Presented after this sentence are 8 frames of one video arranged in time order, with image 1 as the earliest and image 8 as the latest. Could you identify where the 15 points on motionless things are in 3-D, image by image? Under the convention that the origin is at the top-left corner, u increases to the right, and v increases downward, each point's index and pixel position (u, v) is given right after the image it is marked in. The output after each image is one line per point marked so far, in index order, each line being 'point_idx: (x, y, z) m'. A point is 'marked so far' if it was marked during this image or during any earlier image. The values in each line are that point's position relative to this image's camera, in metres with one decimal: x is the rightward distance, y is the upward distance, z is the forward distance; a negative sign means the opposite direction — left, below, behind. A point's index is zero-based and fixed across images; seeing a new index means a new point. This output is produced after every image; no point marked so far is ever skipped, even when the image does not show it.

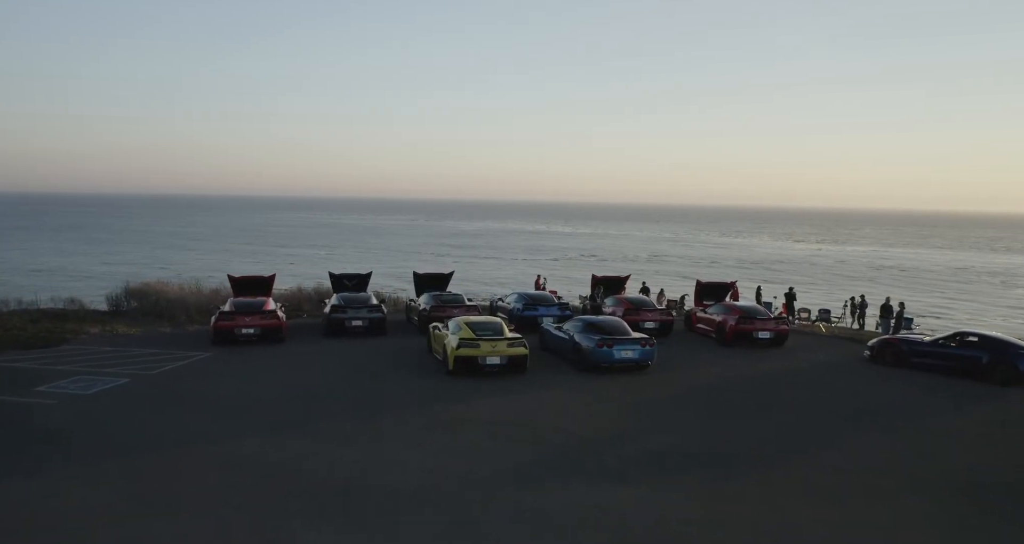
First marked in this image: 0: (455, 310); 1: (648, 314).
0: (-1.5, -1.0, +18.9) m
1: (+3.5, -1.1, +19.1) m
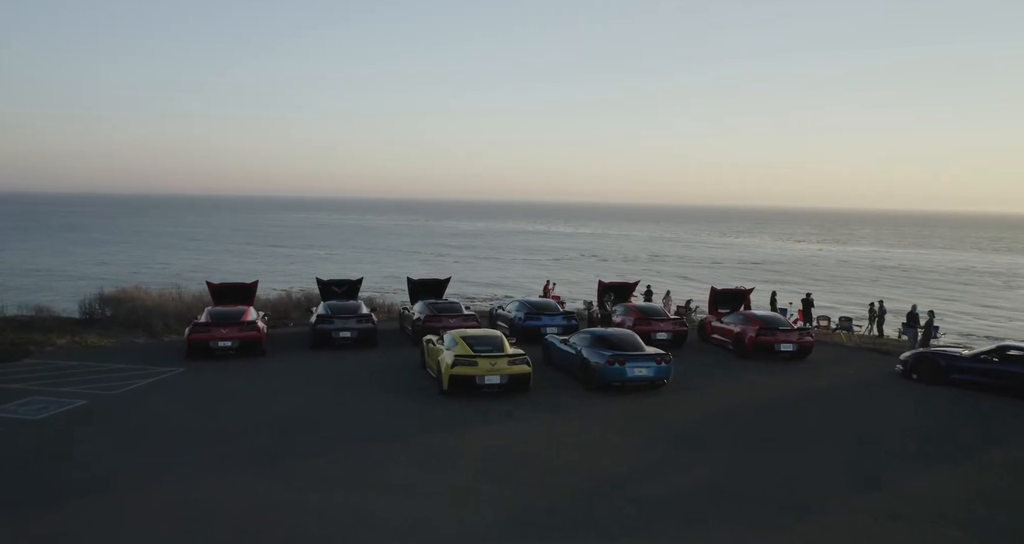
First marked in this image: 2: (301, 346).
0: (-1.5, -1.2, +17.5) m
1: (+3.6, -1.3, +17.7) m
2: (-5.0, -1.8, +17.6) m
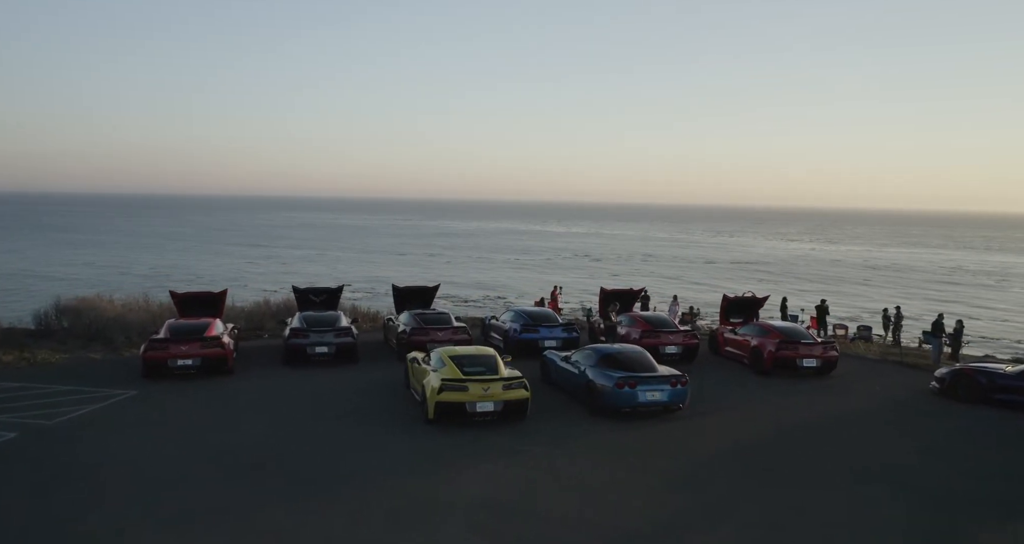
0: (-1.6, -1.3, +15.9) m
1: (+3.4, -1.4, +16.1) m
2: (-5.2, -2.0, +15.9) m
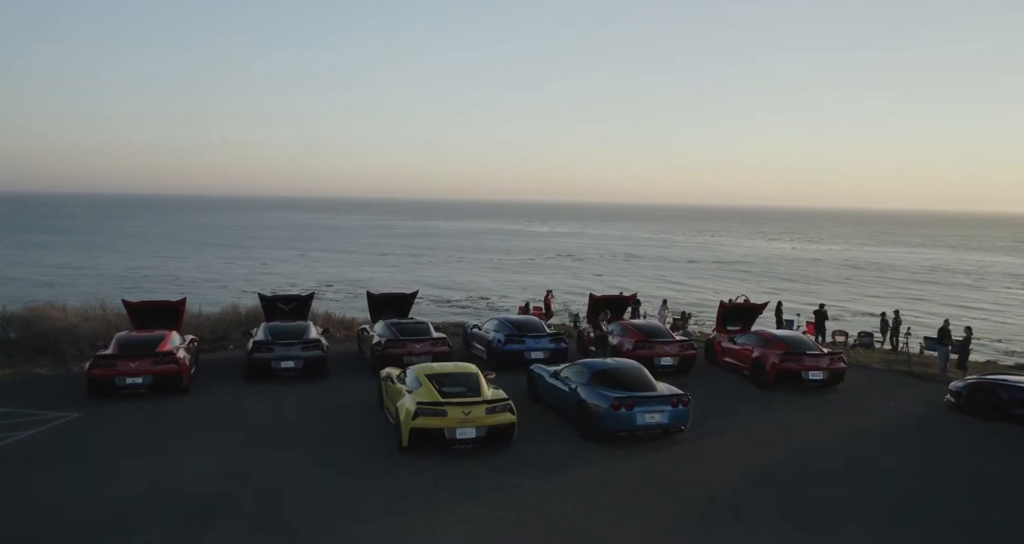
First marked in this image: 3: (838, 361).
0: (-1.9, -1.5, +14.6) m
1: (+3.1, -1.5, +15.0) m
2: (-5.5, -2.1, +14.6) m
3: (+6.4, -1.7, +14.4) m
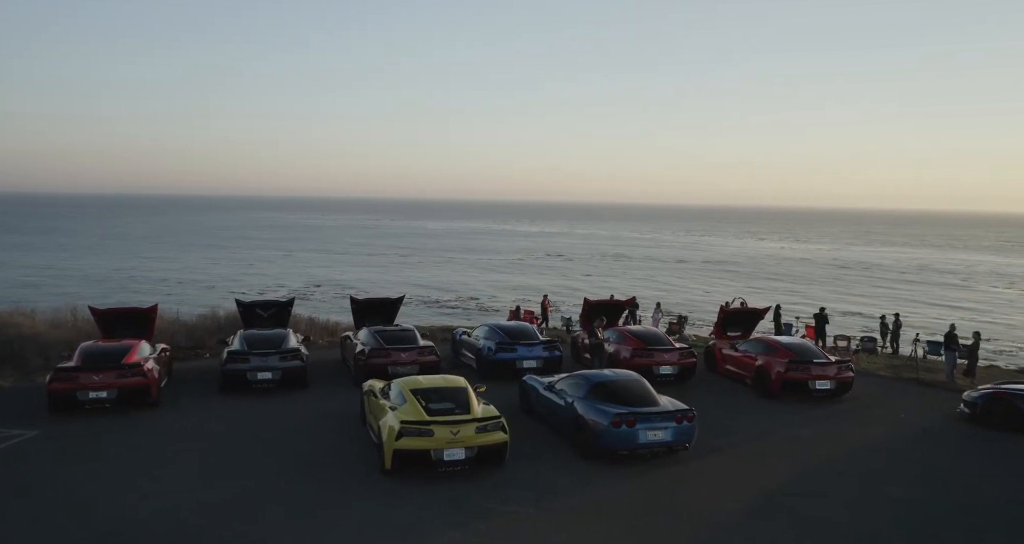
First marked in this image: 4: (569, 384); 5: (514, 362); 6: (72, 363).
0: (-2.1, -1.5, +13.8) m
1: (+2.9, -1.6, +14.2) m
2: (-5.6, -2.2, +13.7) m
3: (+6.2, -1.8, +13.7) m
4: (+0.9, -1.7, +11.3) m
5: (0.0, -1.8, +14.5) m
6: (-7.3, -1.5, +12.3) m
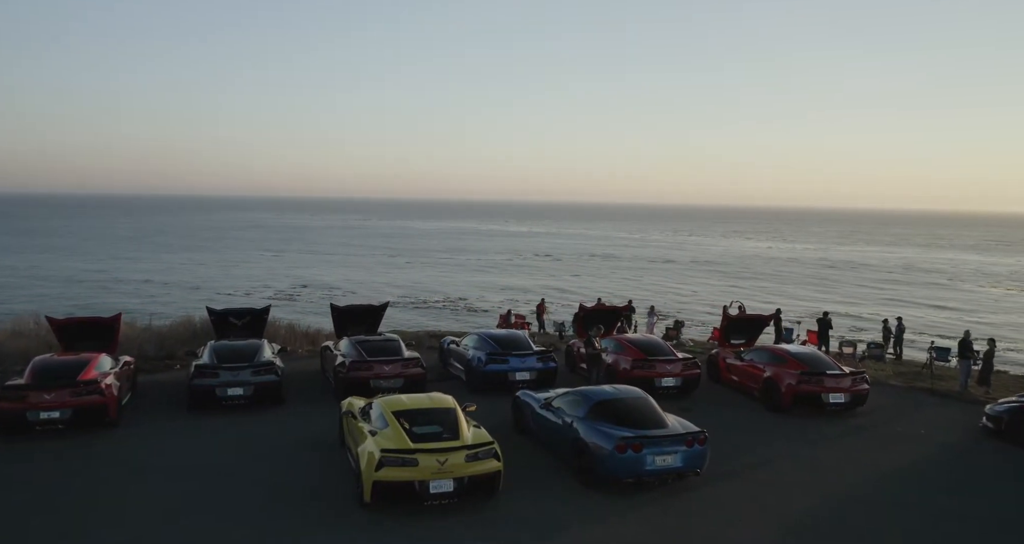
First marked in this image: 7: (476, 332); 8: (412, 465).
0: (-2.2, -1.7, +12.8) m
1: (+2.8, -1.7, +13.3) m
2: (-5.8, -2.4, +12.7) m
3: (+6.1, -1.9, +12.8) m
4: (+0.8, -1.8, +10.3) m
5: (-0.1, -1.9, +13.5) m
6: (-7.5, -1.6, +11.2) m
7: (-0.8, -1.2, +14.9) m
8: (-1.1, -2.1, +8.1) m
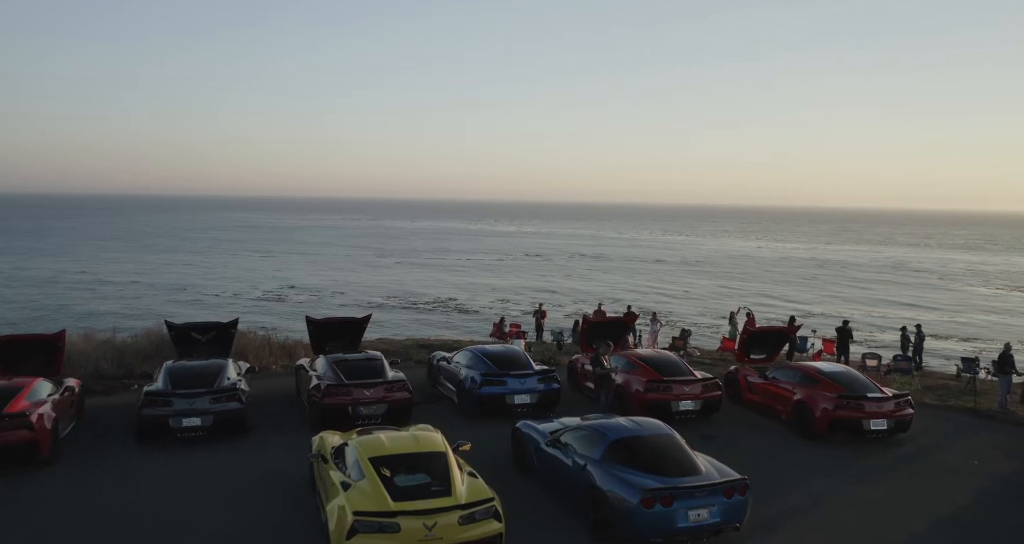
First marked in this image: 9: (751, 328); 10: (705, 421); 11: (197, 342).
0: (-2.2, -1.8, +11.2) m
1: (+2.8, -1.9, +11.8) m
2: (-5.8, -2.5, +11.0) m
3: (+6.0, -2.0, +11.3) m
4: (+0.8, -2.0, +8.8) m
5: (-0.1, -2.0, +11.9) m
6: (-7.5, -1.8, +9.5) m
7: (-0.8, -1.4, +13.3) m
8: (-1.1, -2.3, +6.6) m
9: (+4.5, -1.0, +14.0) m
10: (+3.2, -2.5, +12.3) m
11: (-5.7, -1.3, +13.4) m
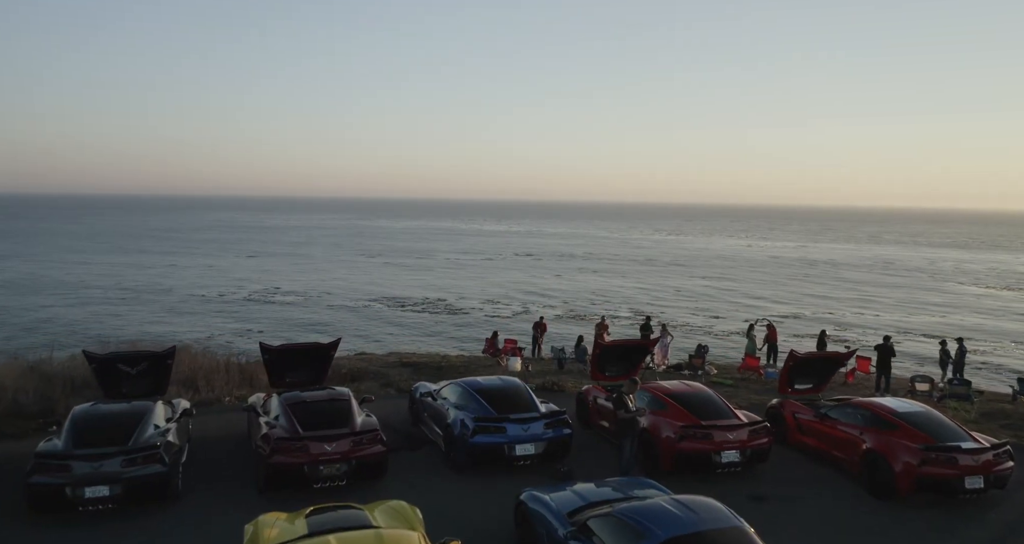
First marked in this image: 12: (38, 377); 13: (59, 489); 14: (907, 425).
0: (-2.2, -2.1, +8.8) m
1: (+2.8, -2.1, +9.5) m
2: (-5.8, -2.8, +8.6) m
3: (+6.1, -2.3, +9.0) m
4: (+0.8, -2.2, +6.4) m
5: (-0.1, -2.3, +9.6) m
6: (-7.4, -2.1, +7.0) m
7: (-0.8, -1.6, +10.9) m
8: (-1.0, -2.5, +4.2) m
9: (+4.5, -1.3, +11.7) m
10: (+3.2, -2.7, +10.0) m
11: (-5.8, -1.5, +10.9) m
12: (-8.8, -1.9, +14.3) m
13: (-4.9, -2.3, +8.0) m
14: (+5.0, -1.9, +9.3) m
